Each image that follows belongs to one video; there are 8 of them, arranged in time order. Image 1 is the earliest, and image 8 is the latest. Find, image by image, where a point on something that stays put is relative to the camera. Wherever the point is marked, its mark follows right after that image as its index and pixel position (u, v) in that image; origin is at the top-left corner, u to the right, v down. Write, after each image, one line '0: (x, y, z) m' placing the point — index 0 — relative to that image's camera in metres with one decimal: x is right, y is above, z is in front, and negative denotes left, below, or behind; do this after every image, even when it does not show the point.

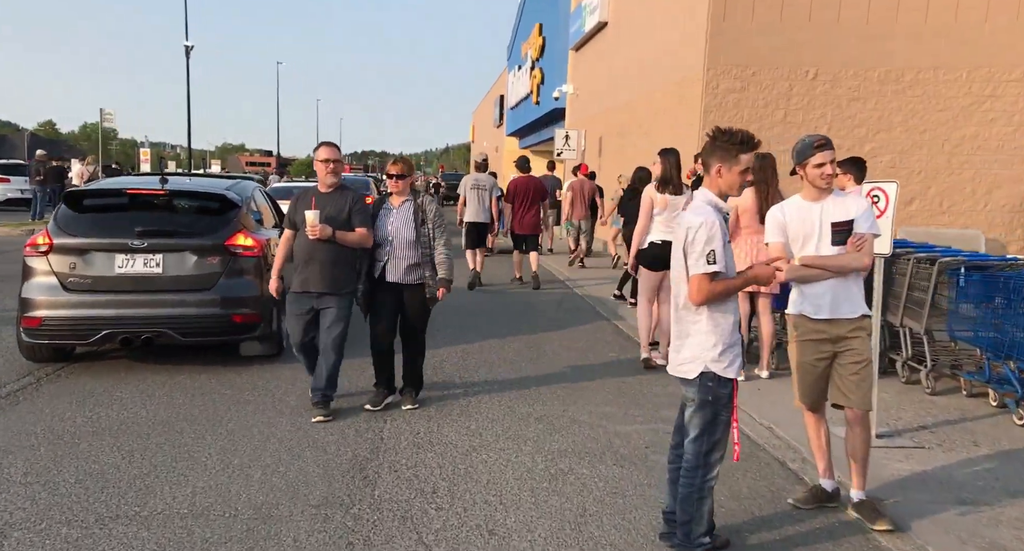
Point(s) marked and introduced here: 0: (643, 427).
0: (+0.9, -1.0, +5.3) m
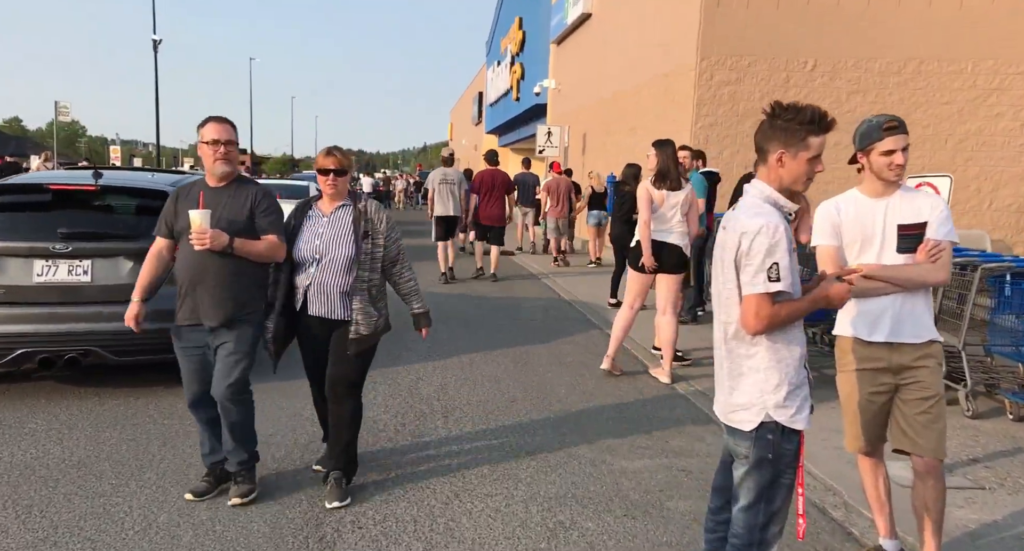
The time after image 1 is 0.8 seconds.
0: (+0.8, -1.1, +4.5) m
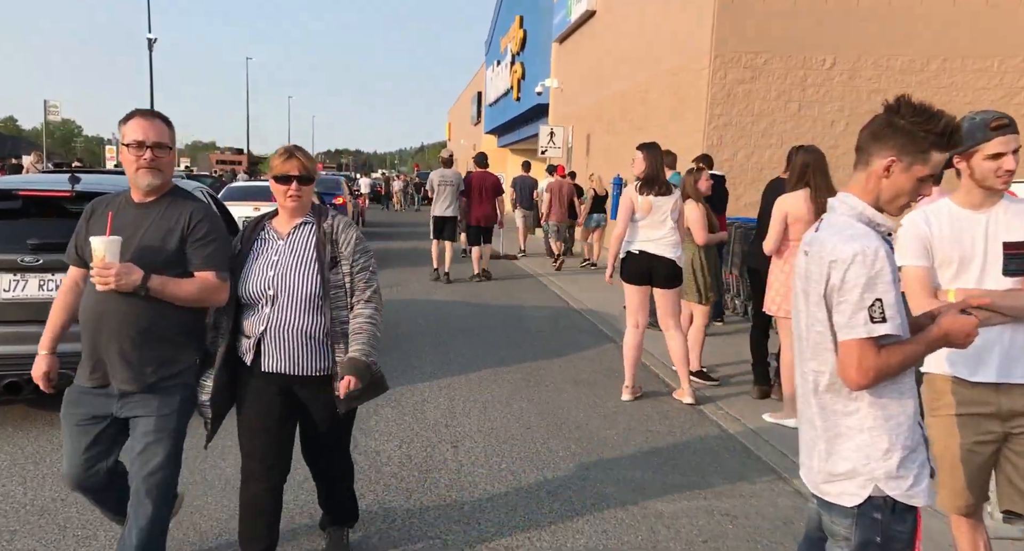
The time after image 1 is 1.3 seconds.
0: (+0.9, -1.2, +4.0) m
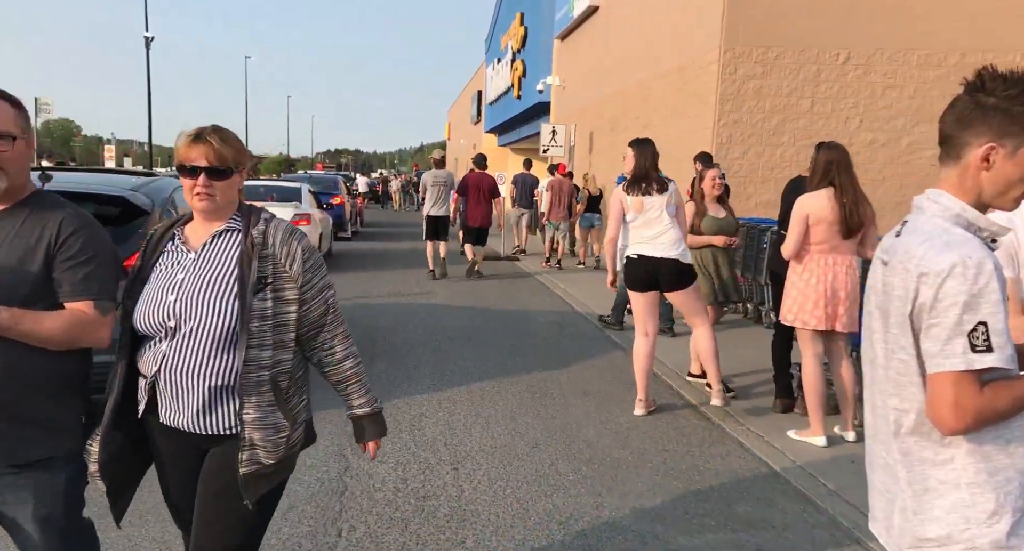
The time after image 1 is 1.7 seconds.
0: (+0.9, -1.2, +3.6) m
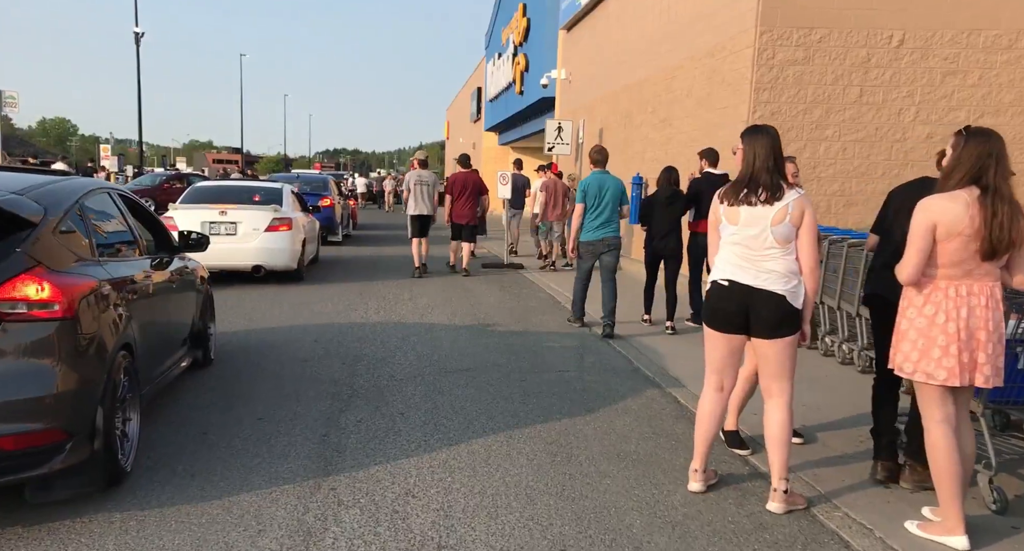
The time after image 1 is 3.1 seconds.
0: (+1.0, -1.4, +2.2) m
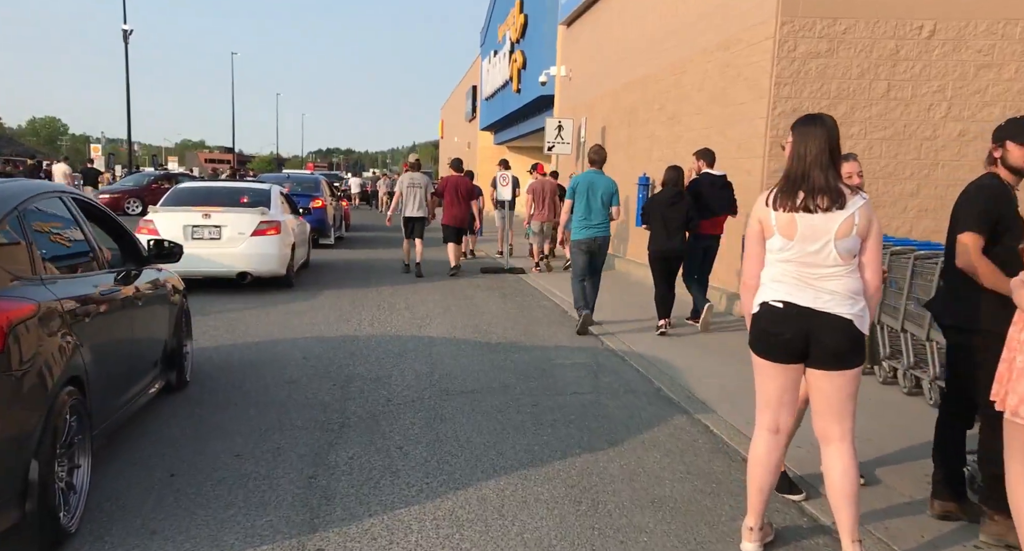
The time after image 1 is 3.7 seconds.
0: (+1.1, -1.5, +1.6) m
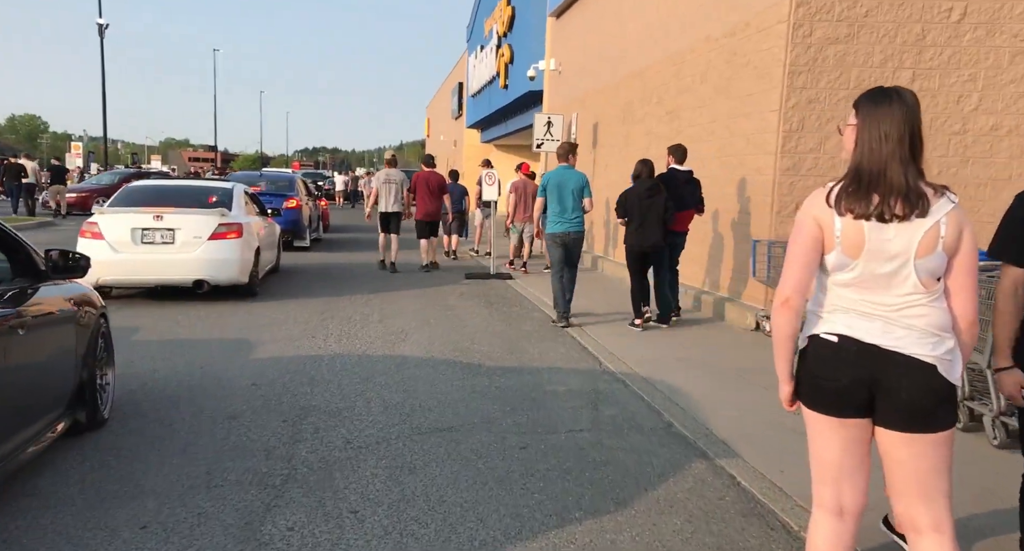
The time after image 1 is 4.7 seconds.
0: (+1.1, -1.6, +0.7) m
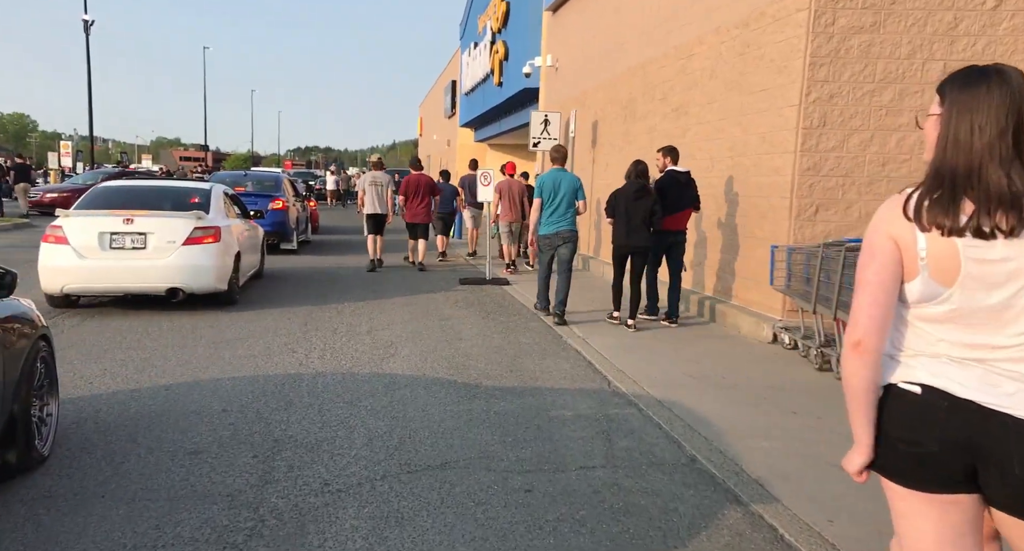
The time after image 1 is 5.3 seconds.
0: (+1.2, -1.7, 0.0) m
